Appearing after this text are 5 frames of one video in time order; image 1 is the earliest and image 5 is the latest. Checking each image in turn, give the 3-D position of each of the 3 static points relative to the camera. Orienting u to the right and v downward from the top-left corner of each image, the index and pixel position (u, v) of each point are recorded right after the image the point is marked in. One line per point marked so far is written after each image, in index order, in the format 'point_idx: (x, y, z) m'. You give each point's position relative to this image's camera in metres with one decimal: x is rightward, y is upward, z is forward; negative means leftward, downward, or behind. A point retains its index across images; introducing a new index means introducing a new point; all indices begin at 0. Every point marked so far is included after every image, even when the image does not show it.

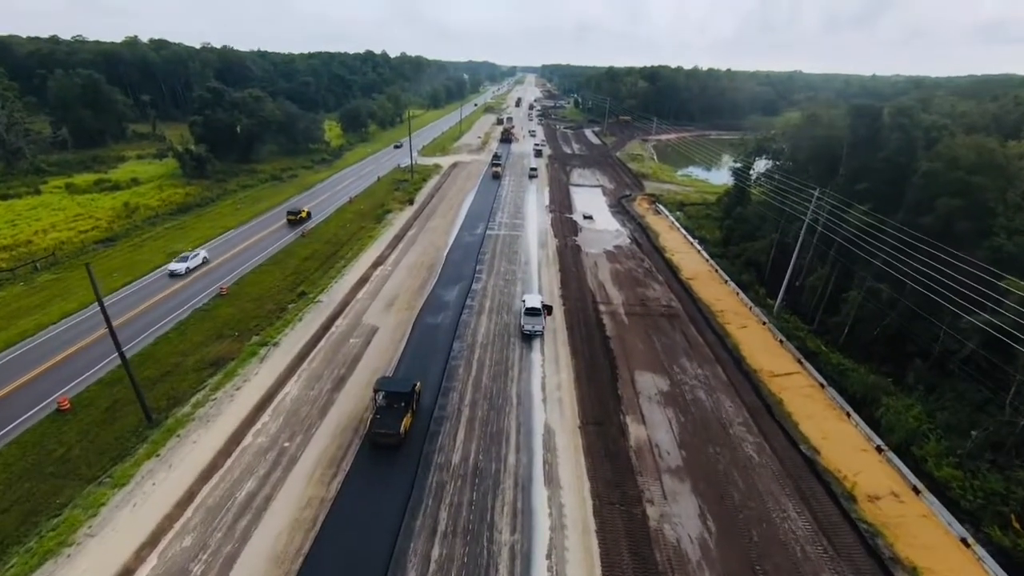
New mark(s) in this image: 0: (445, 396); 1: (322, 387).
0: (-3.0, -4.9, +19.4) m
1: (-8.6, -4.5, +19.5) m
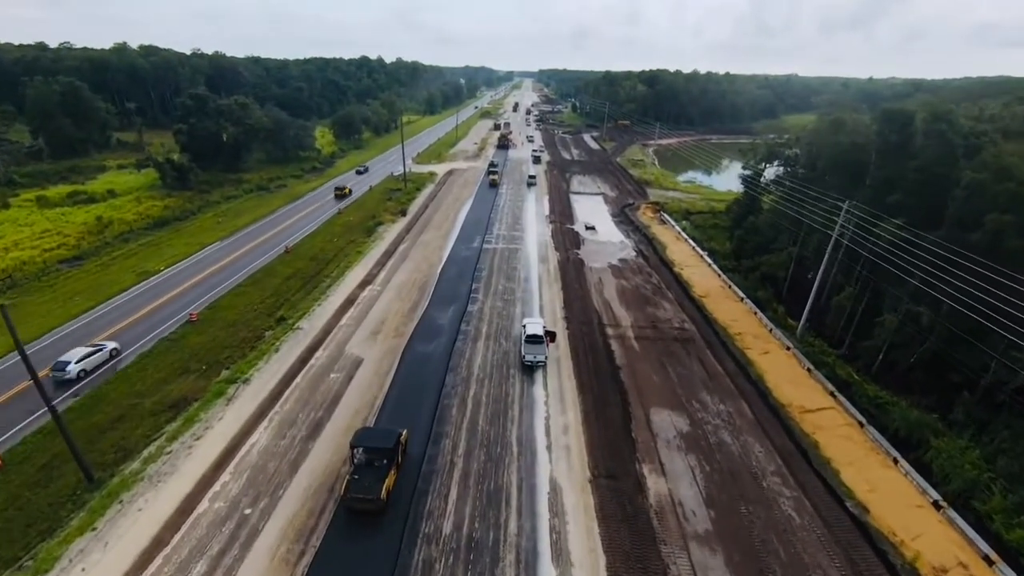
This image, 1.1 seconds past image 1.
0: (-3.0, -6.2, +17.0) m
1: (-8.6, -5.8, +17.1) m
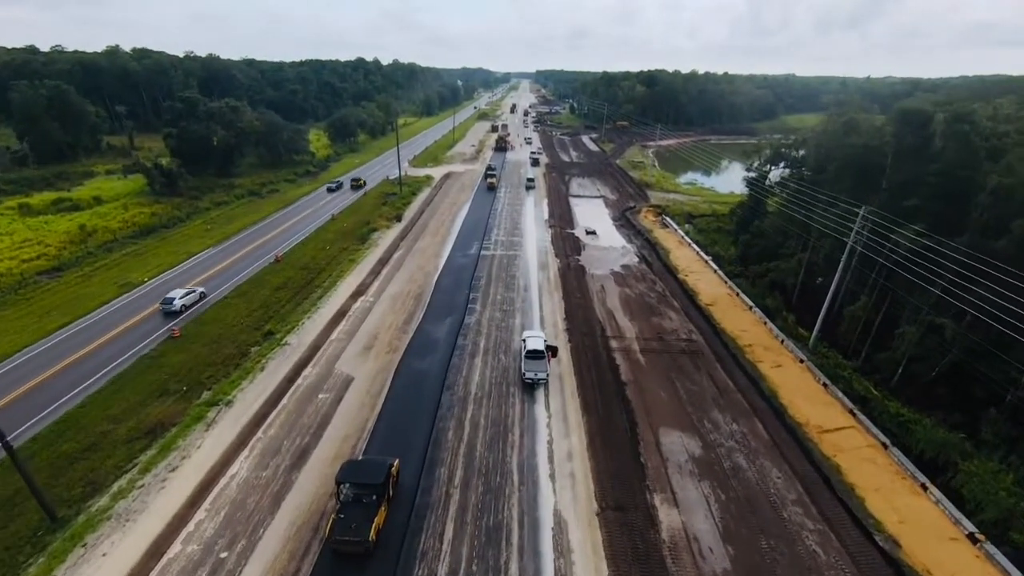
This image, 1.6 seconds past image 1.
0: (-3.0, -6.8, +15.8) m
1: (-8.6, -6.4, +15.9) m
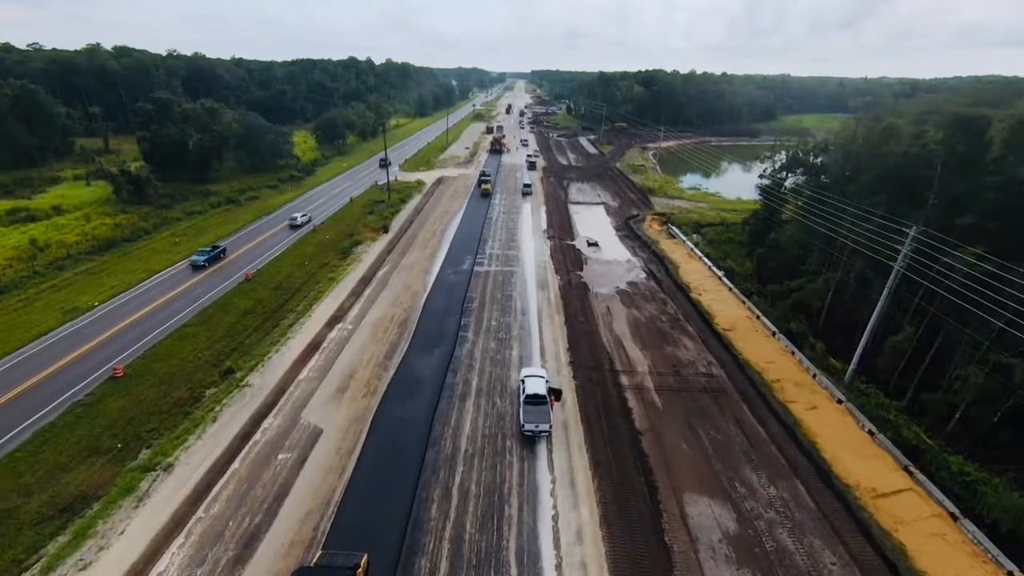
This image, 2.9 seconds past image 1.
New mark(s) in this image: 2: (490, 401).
0: (-3.0, -8.2, +12.8) m
1: (-8.6, -7.9, +12.8) m
2: (-1.0, -5.0, +19.3) m
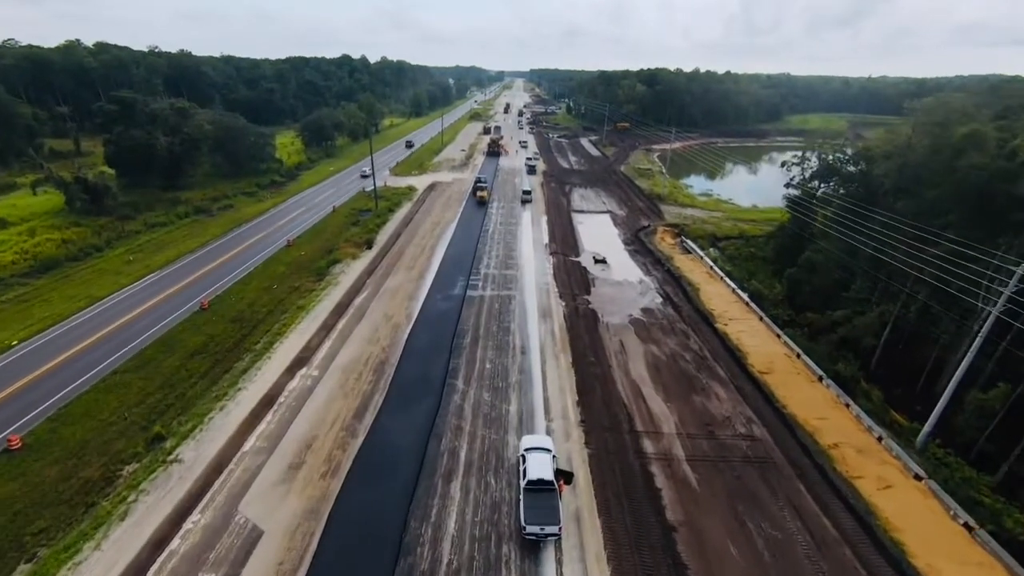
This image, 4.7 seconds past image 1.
0: (-3.1, -10.0, +8.7) m
1: (-8.7, -9.7, +8.7) m
2: (-1.1, -6.8, +15.3) m
